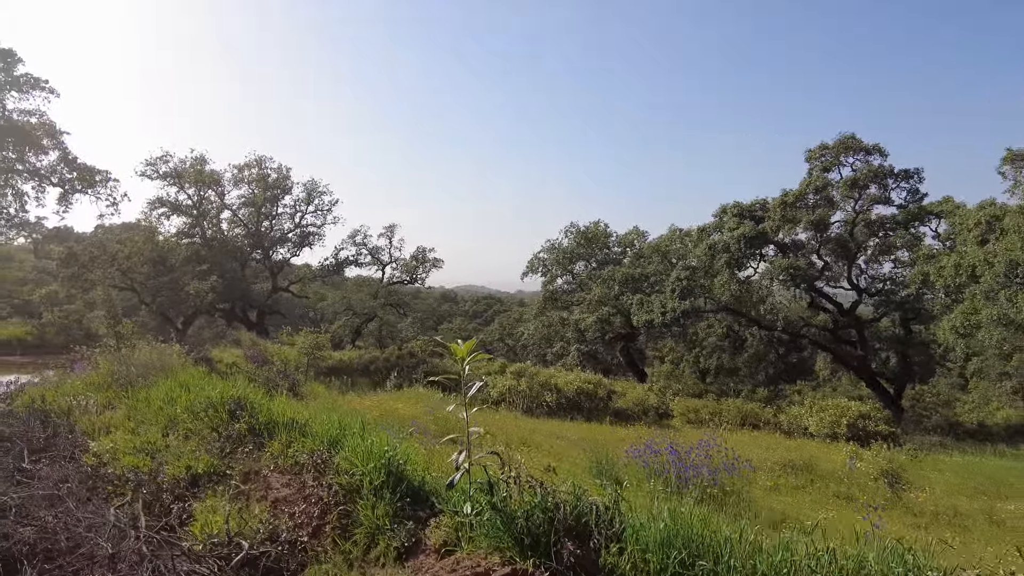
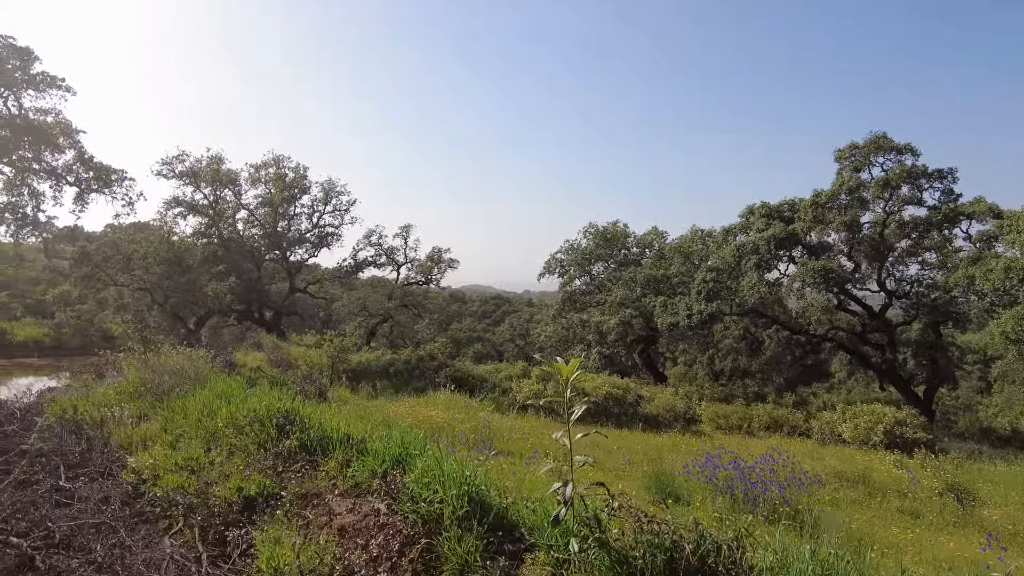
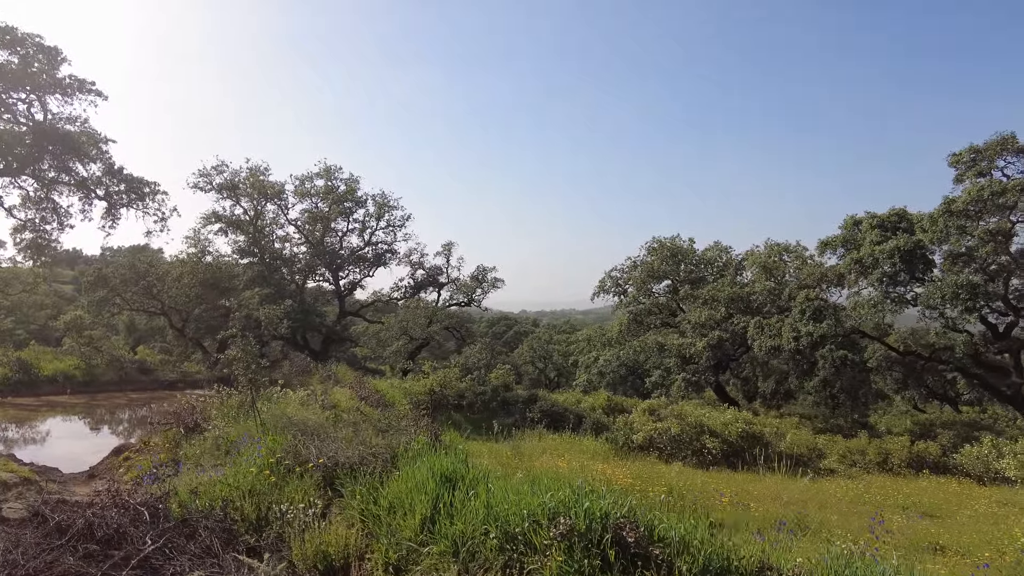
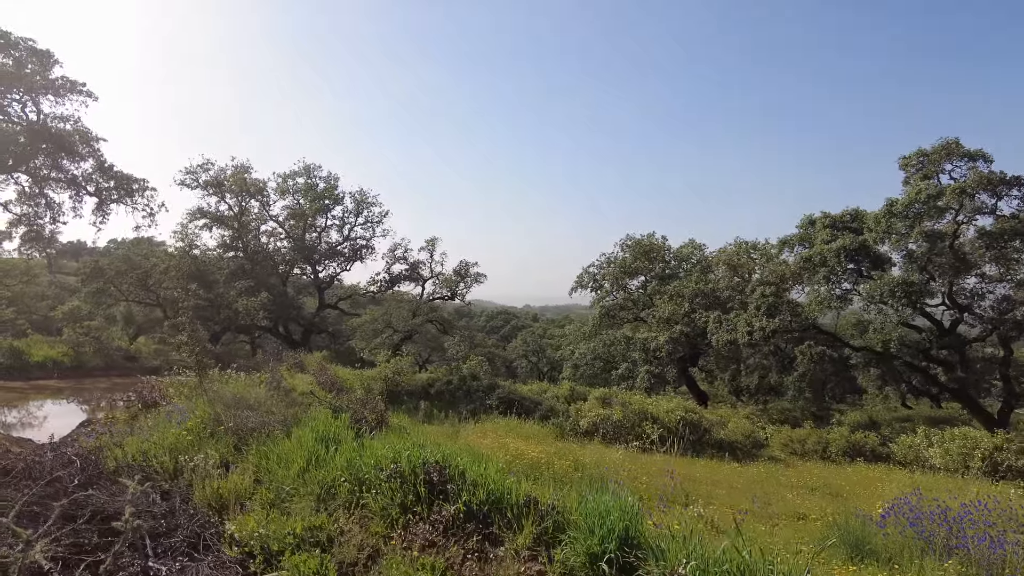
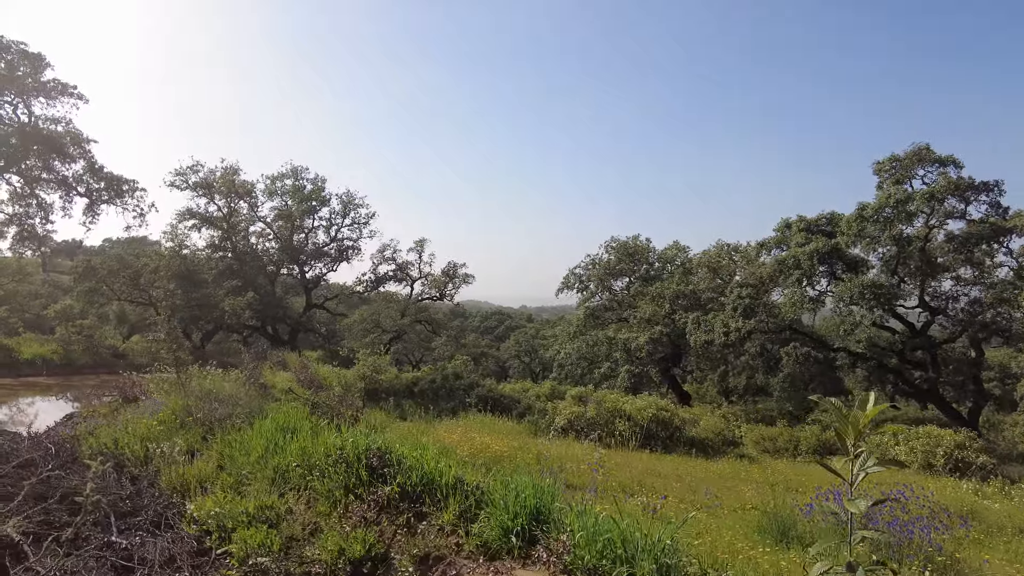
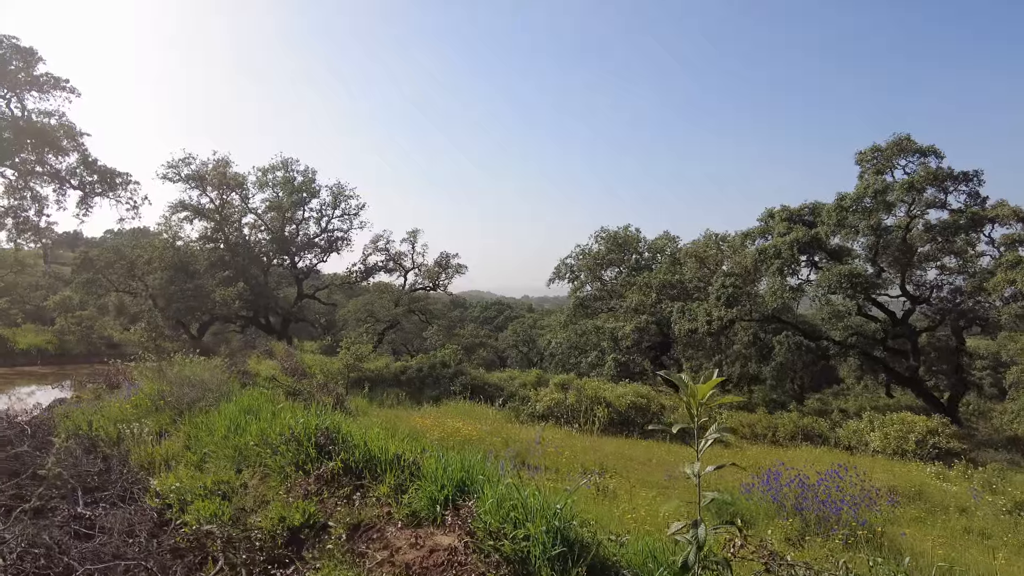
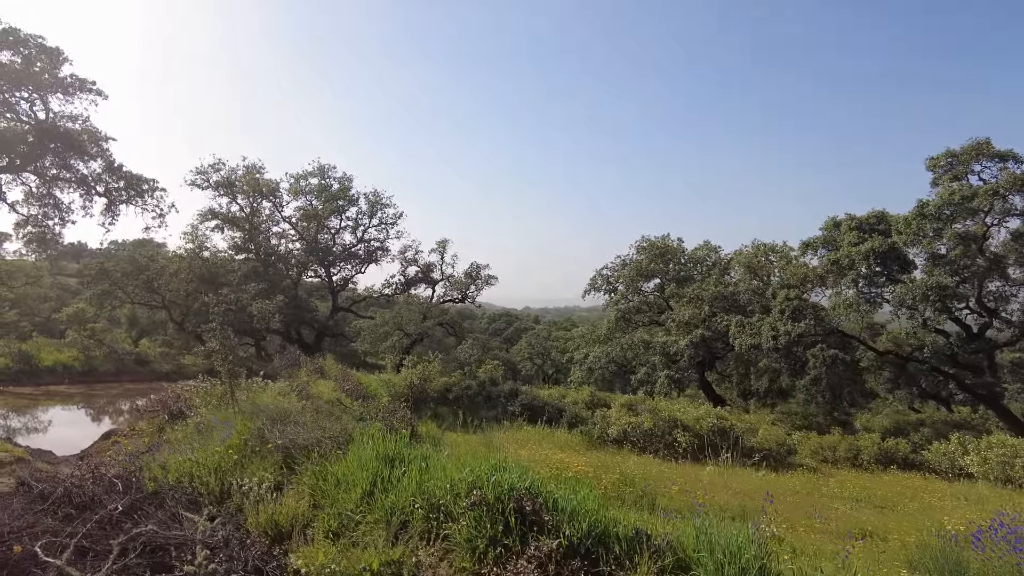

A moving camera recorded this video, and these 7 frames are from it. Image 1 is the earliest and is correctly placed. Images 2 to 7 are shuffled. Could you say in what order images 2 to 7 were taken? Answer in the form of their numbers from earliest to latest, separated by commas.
2, 6, 5, 4, 7, 3
